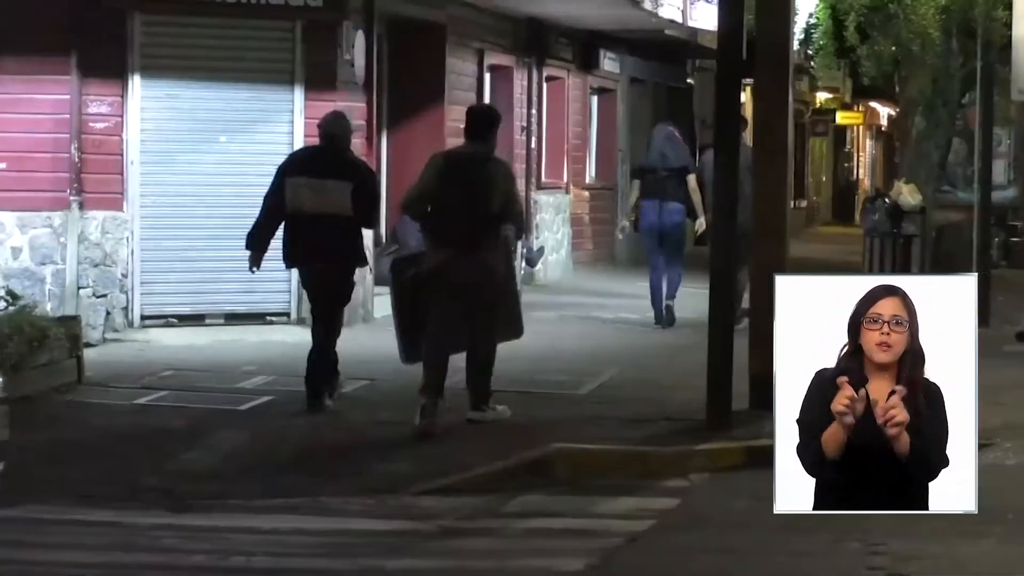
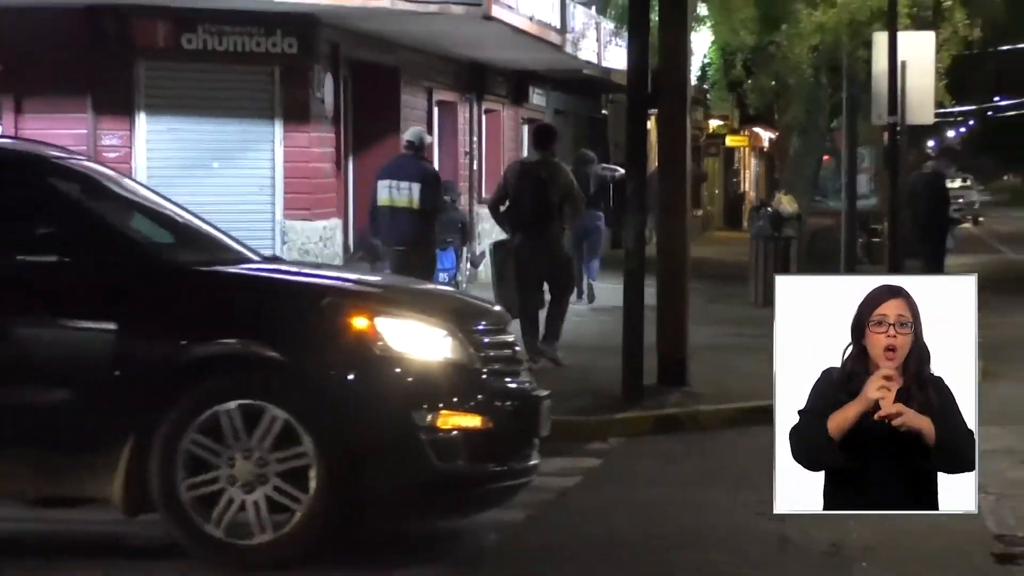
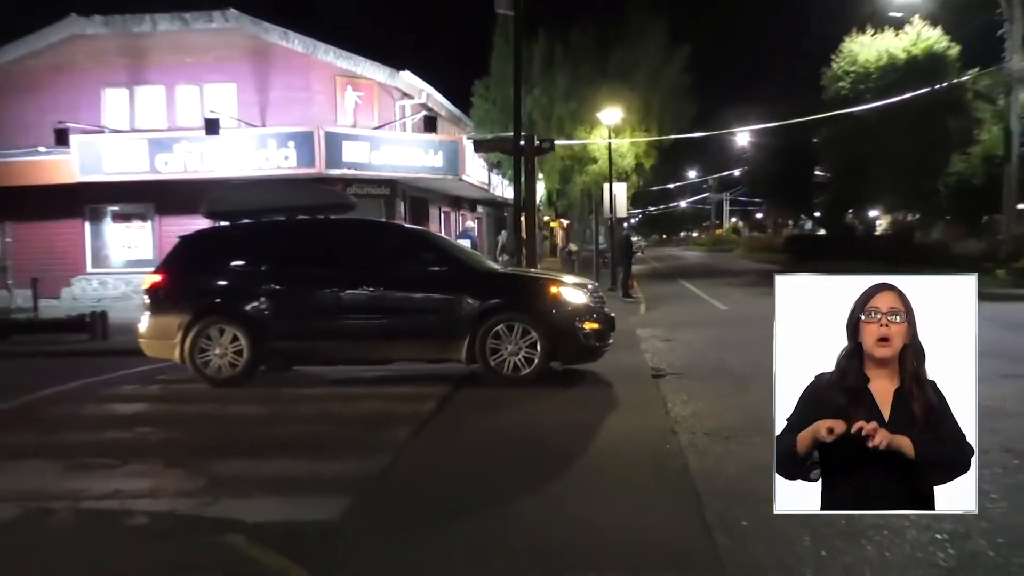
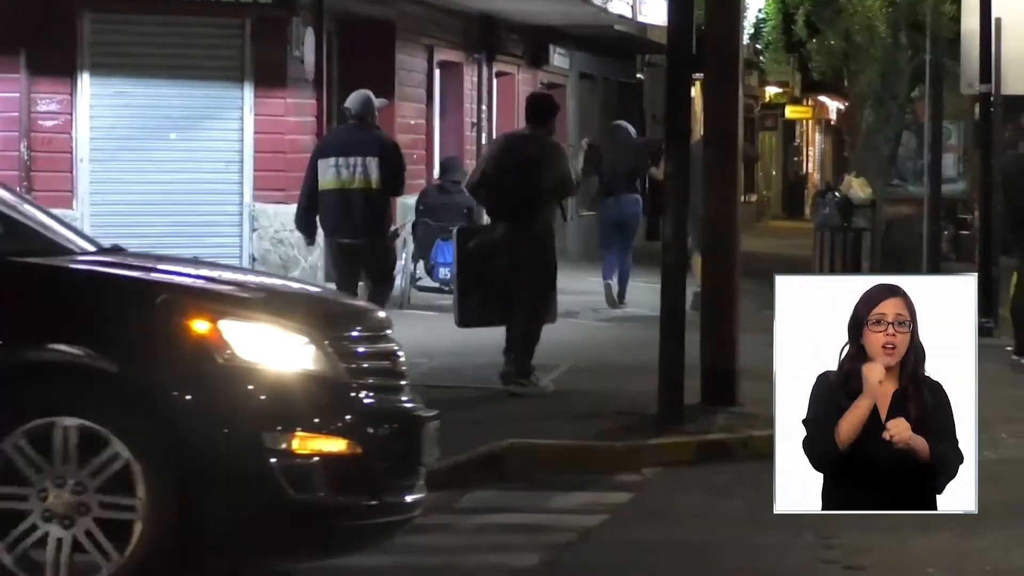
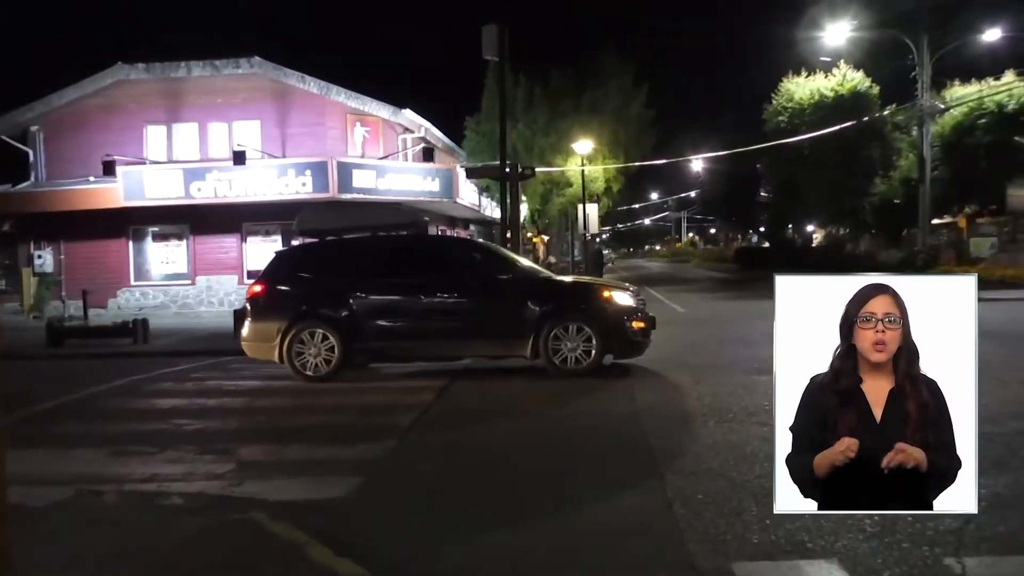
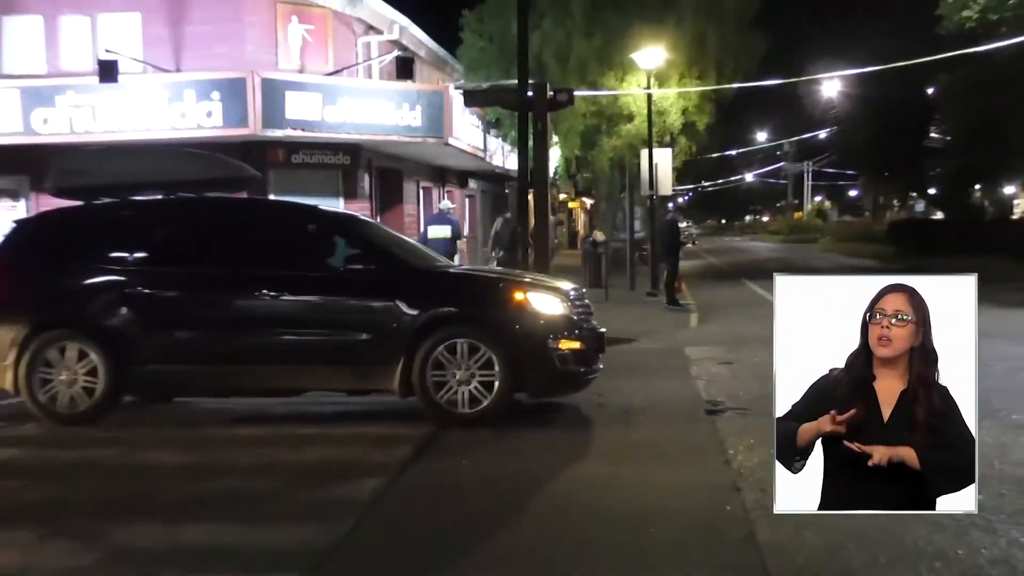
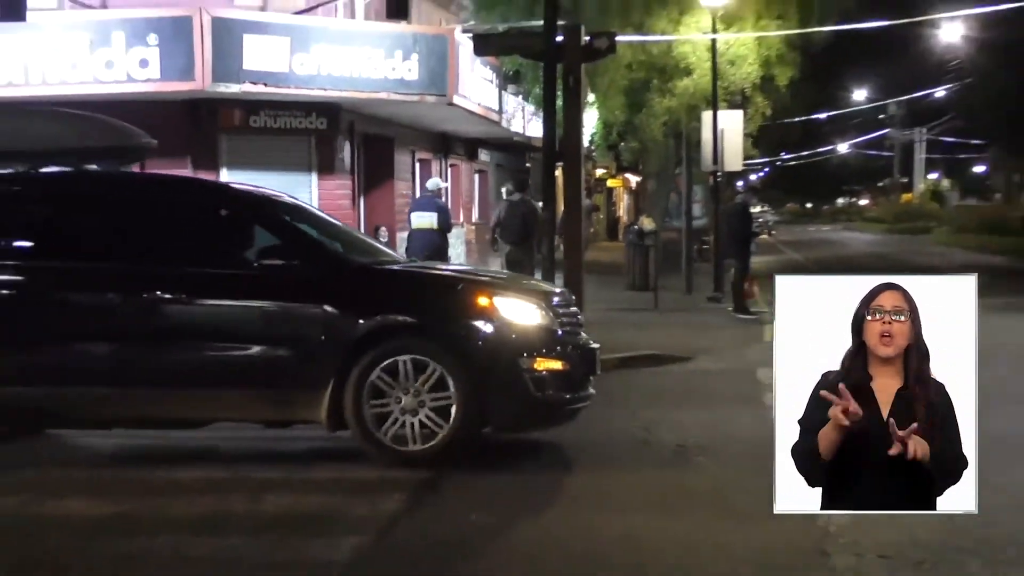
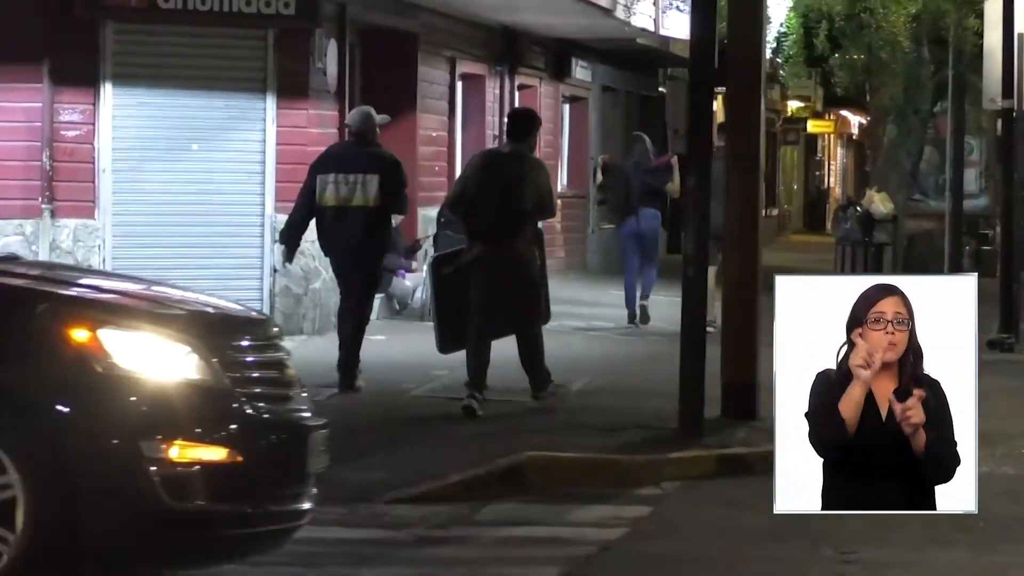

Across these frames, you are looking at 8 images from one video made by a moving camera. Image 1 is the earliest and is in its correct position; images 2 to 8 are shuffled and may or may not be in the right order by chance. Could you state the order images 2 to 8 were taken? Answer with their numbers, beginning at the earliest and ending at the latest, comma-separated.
8, 4, 2, 7, 6, 3, 5
